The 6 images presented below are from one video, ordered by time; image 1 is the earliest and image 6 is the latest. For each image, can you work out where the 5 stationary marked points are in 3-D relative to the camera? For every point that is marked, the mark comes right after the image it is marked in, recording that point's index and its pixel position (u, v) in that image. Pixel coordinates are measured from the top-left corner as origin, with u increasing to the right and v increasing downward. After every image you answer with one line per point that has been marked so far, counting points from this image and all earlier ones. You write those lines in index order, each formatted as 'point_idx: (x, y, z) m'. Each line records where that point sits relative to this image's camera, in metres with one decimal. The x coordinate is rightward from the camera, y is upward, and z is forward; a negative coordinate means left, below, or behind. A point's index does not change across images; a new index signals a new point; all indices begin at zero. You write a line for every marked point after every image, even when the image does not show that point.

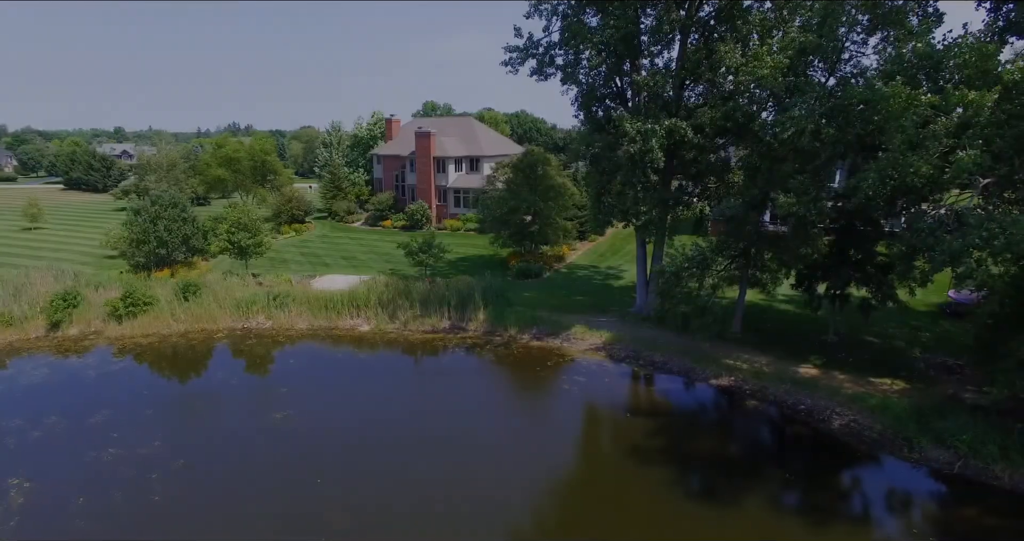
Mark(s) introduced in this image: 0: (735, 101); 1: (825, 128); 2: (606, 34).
0: (+6.5, +4.8, +16.7) m
1: (+7.7, +3.4, +13.8) m
2: (+3.2, +7.3, +18.0) m
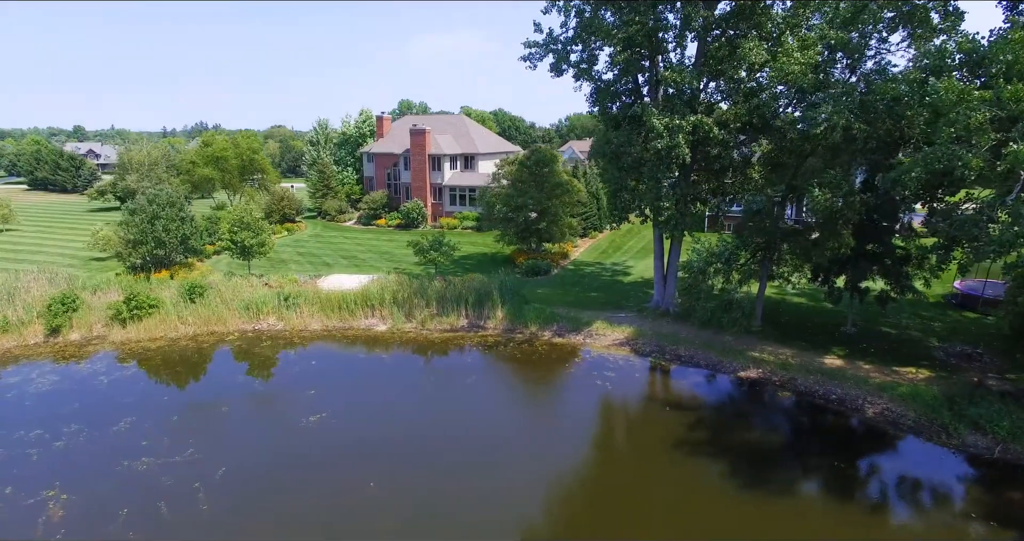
0: (+7.2, +5.0, +16.9) m
1: (+8.6, +3.5, +14.1) m
2: (+3.8, +7.5, +18.0) m
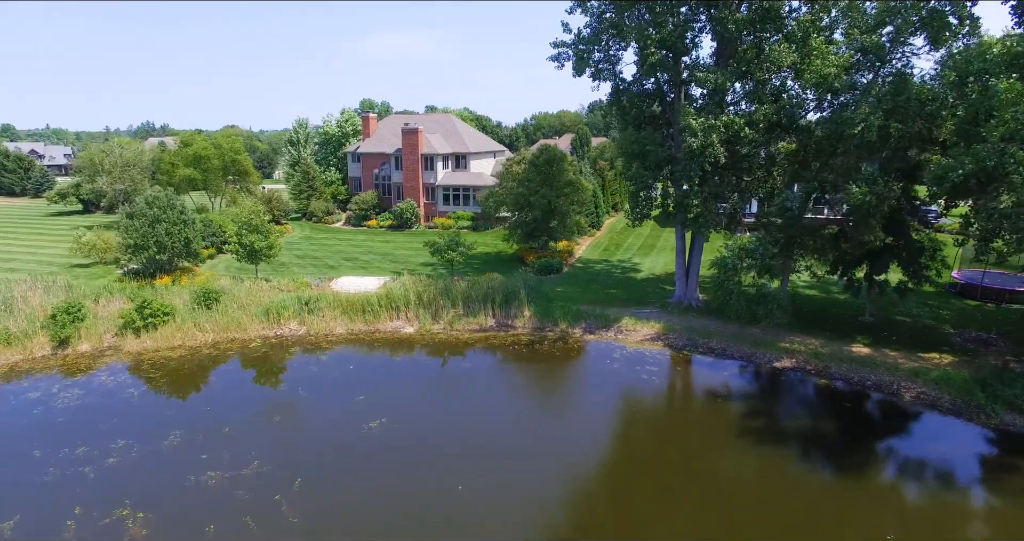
0: (+8.3, +5.2, +17.6) m
1: (+9.9, +3.8, +14.9) m
2: (+4.8, +7.6, +18.4) m
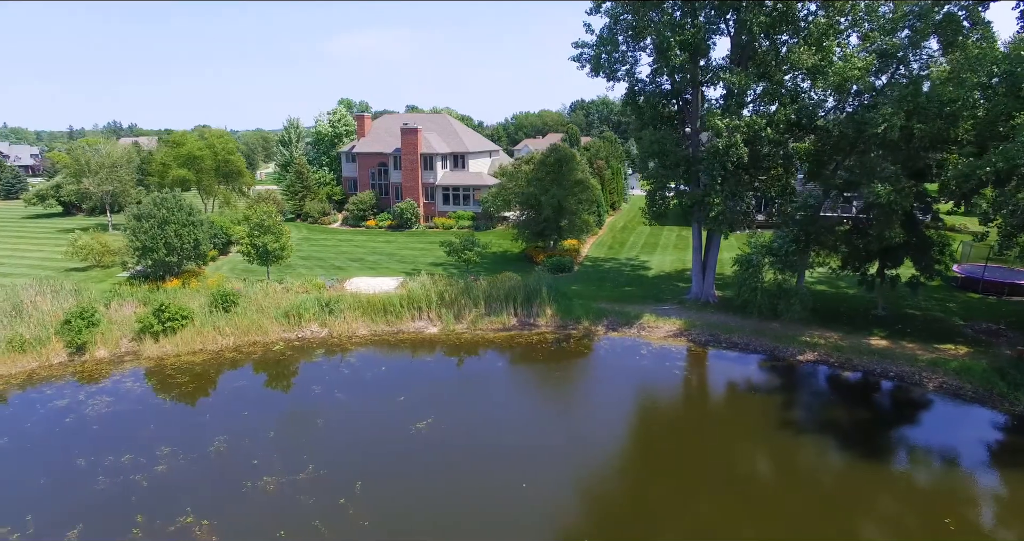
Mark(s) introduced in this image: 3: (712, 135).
0: (+9.1, +5.3, +18.1) m
1: (+10.9, +3.9, +15.4) m
2: (+5.5, +7.7, +18.7) m
3: (+6.2, +4.2, +18.0) m
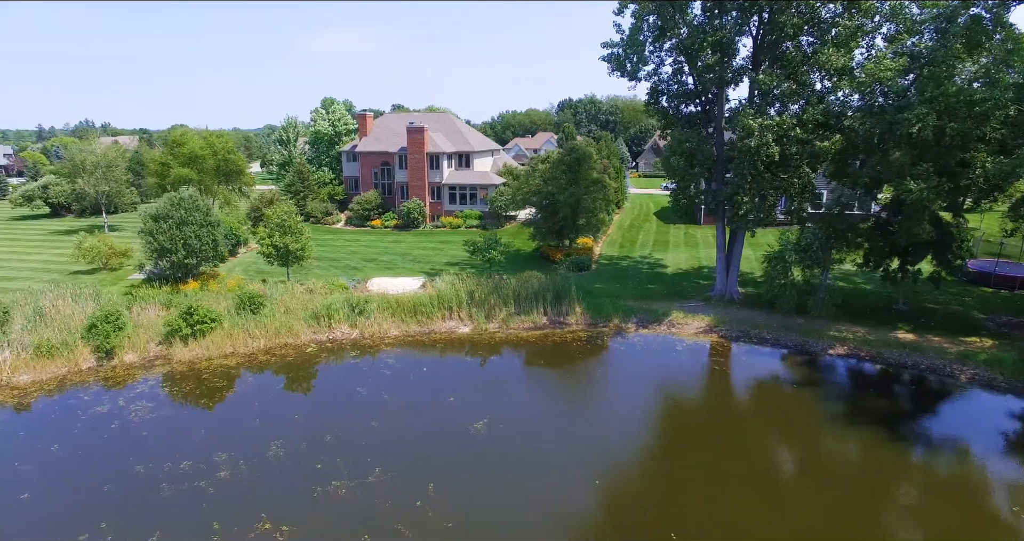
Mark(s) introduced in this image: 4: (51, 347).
0: (+10.1, +5.5, +18.4) m
1: (+12.0, +4.0, +15.9) m
2: (+6.5, +7.8, +18.9) m
3: (+7.3, +4.3, +18.3) m
4: (-13.1, -2.2, +16.3) m
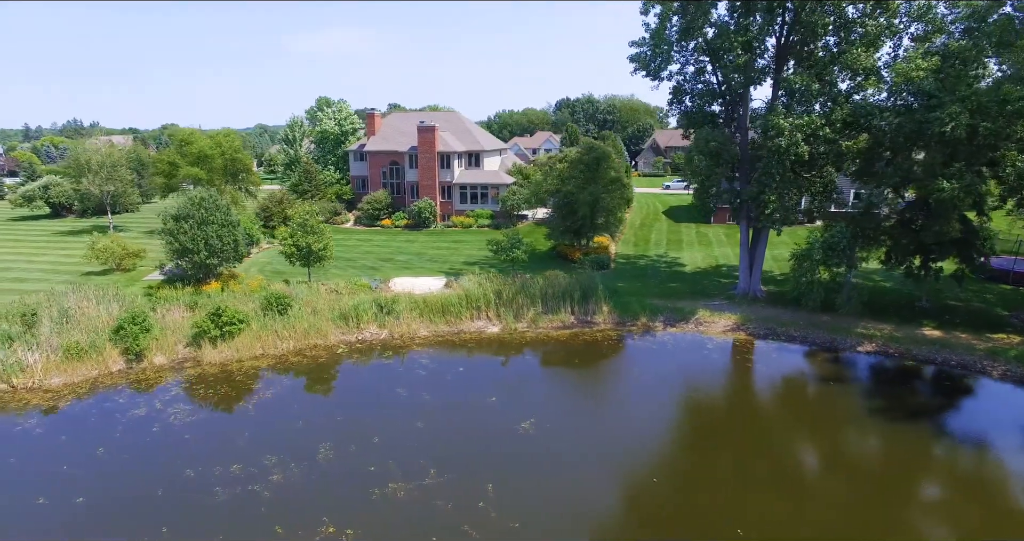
0: (+11.1, +5.5, +18.6) m
1: (+13.0, +4.1, +16.0) m
2: (+7.4, +7.8, +19.0) m
3: (+8.3, +4.4, +18.4) m
4: (-12.1, -2.2, +16.0) m
